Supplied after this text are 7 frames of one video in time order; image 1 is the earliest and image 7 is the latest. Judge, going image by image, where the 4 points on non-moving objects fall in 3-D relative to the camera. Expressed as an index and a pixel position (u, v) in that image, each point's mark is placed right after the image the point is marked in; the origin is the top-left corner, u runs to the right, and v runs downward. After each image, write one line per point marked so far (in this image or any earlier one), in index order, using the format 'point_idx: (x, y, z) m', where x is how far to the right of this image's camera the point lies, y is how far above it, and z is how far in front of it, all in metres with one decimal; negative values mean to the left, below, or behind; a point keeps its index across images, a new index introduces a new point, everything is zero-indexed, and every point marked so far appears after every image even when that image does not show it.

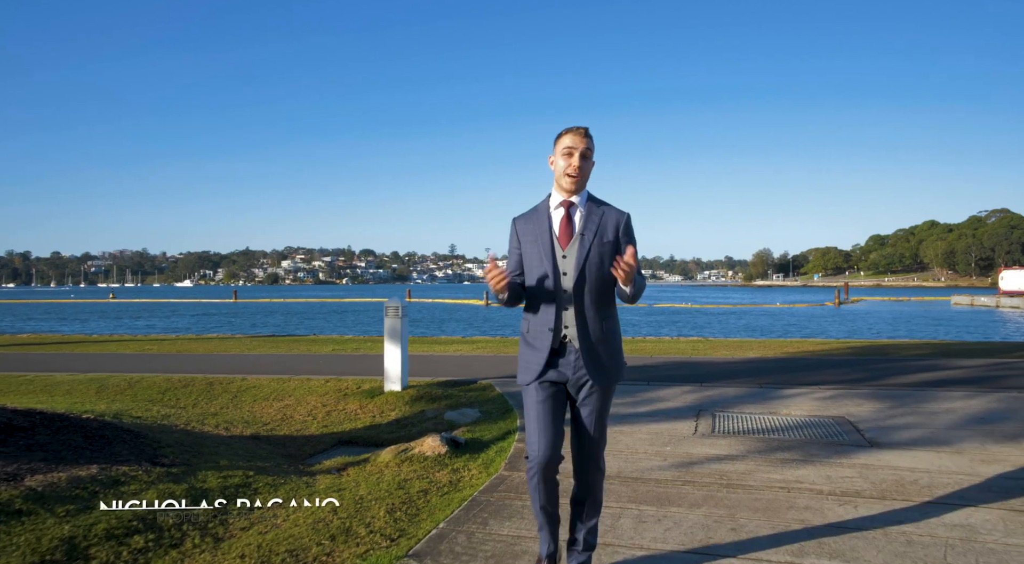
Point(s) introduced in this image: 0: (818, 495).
0: (+2.0, -1.3, +4.2) m
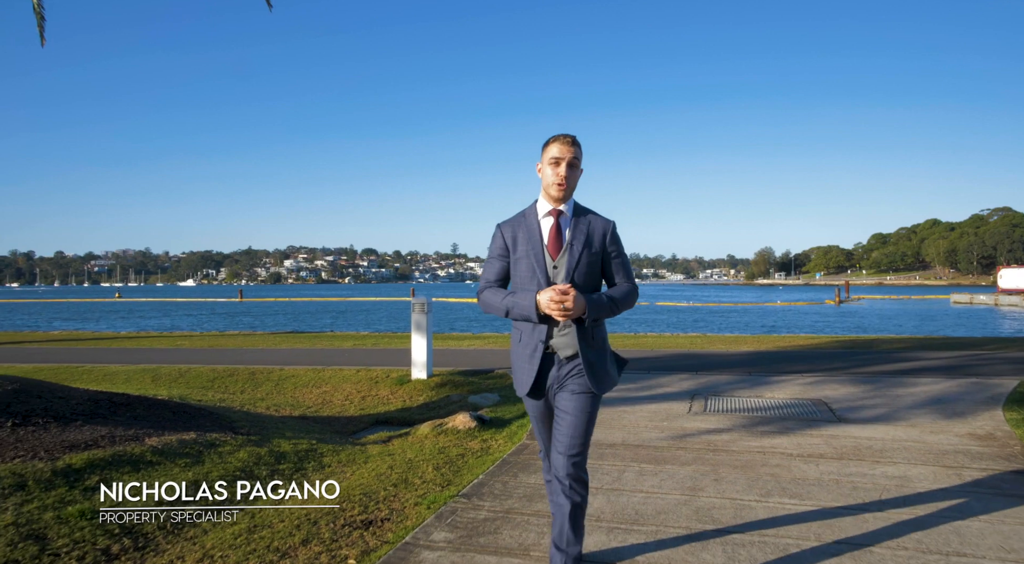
0: (+2.1, -1.3, +5.1) m
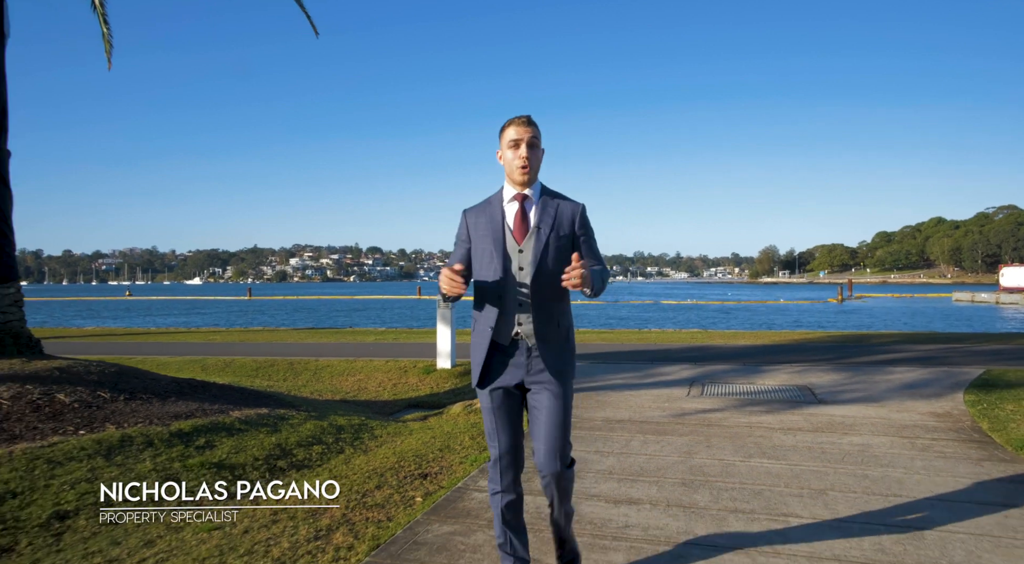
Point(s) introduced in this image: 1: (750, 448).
0: (+2.3, -1.3, +6.0) m
1: (+1.9, -1.3, +5.4) m
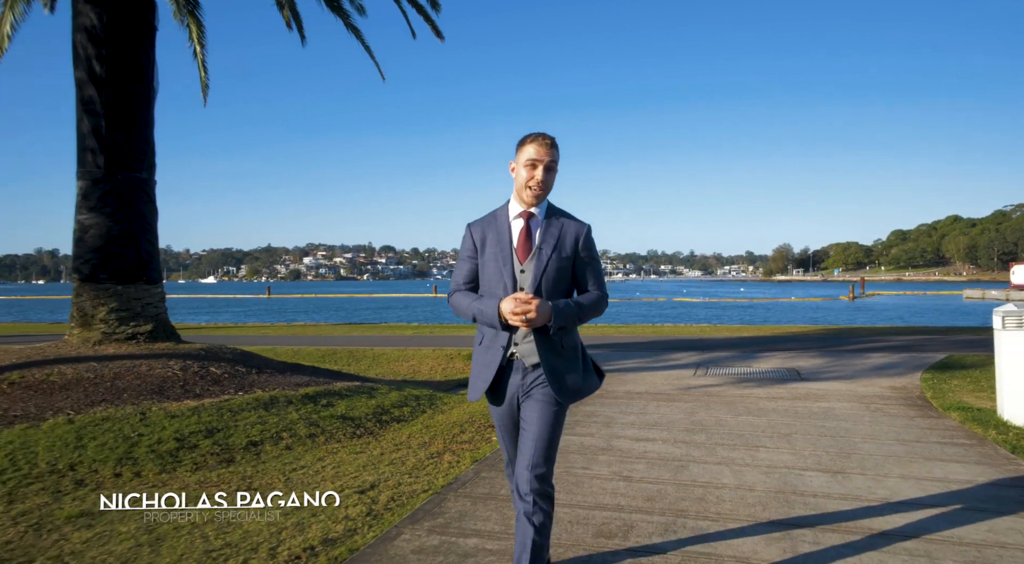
0: (+2.8, -1.3, +7.5) m
1: (+2.4, -1.3, +6.9) m
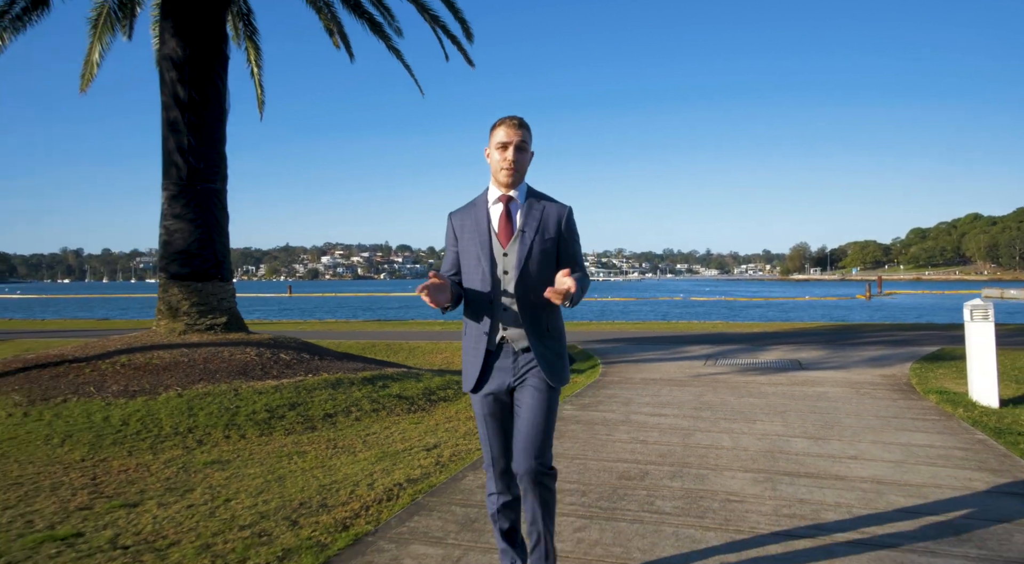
0: (+3.2, -1.3, +8.4) m
1: (+2.7, -1.3, +7.8) m
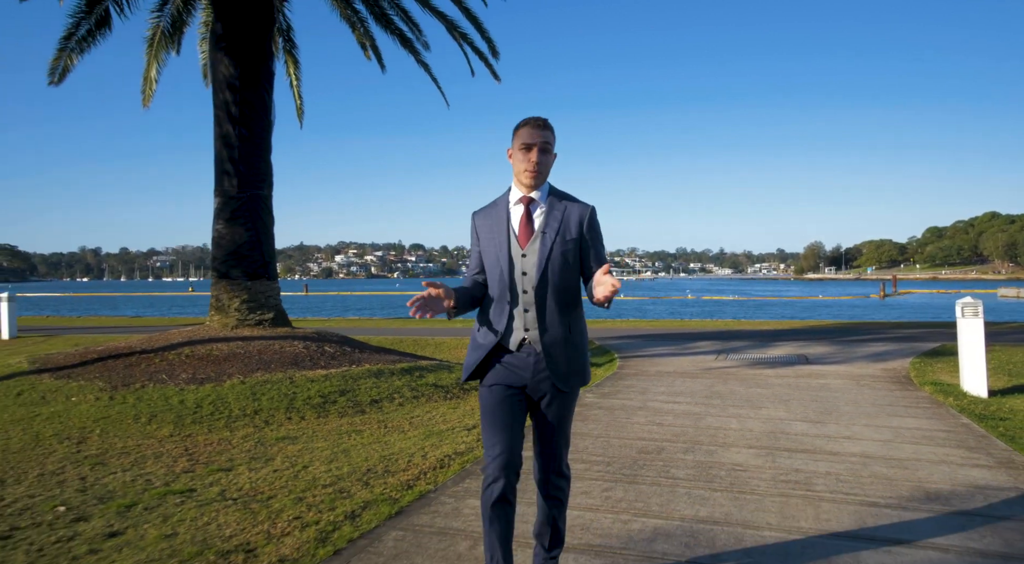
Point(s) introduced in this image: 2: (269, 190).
0: (+3.5, -1.3, +9.0) m
1: (+3.0, -1.3, +8.4) m
2: (-3.4, +1.3, +9.4) m
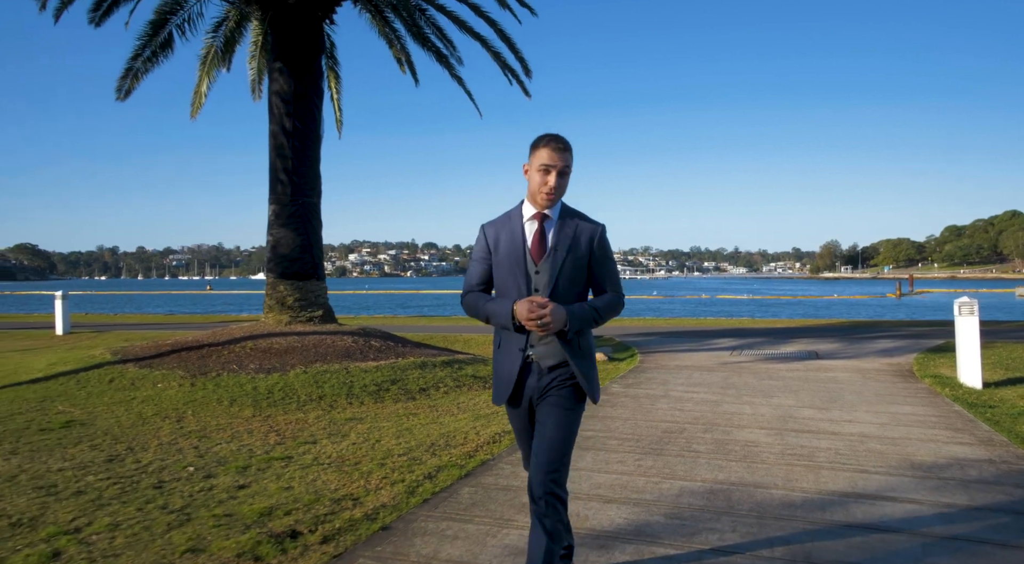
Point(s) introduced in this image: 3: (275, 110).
0: (+3.9, -1.3, +9.7) m
1: (+3.5, -1.3, +9.1) m
2: (-3.0, +1.3, +10.2) m
3: (-3.6, +2.6, +9.9) m
